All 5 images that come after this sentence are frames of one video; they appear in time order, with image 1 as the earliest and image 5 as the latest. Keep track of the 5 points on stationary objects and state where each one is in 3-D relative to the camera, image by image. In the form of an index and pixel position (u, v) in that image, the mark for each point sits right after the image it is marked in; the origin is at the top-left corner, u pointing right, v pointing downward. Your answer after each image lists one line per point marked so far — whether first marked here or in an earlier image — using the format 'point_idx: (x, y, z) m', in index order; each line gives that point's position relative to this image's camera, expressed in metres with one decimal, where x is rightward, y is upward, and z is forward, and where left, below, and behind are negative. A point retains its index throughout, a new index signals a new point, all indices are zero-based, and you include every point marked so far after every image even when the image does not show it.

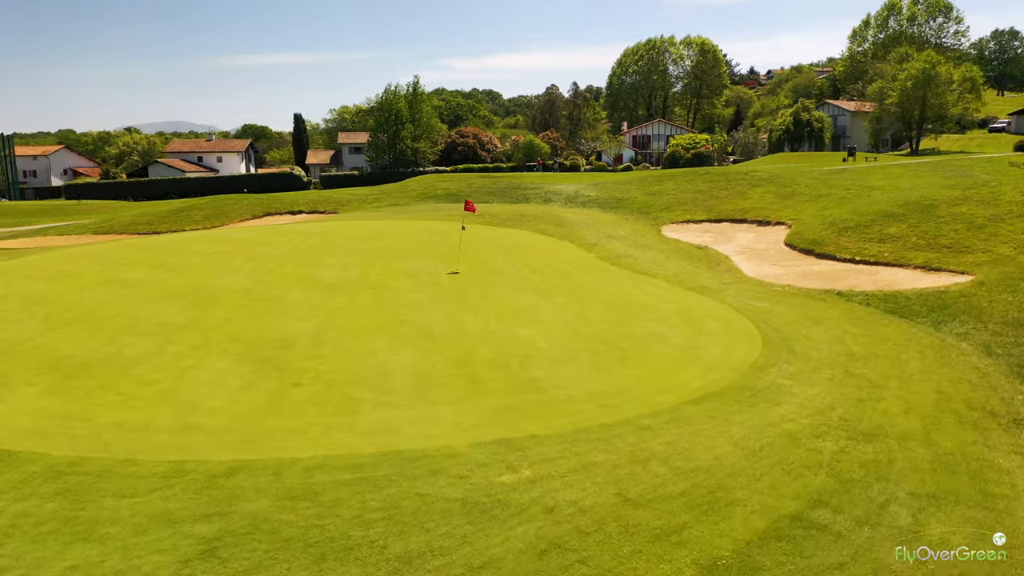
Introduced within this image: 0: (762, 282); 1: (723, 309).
0: (+5.0, +0.1, +16.3) m
1: (+3.4, -0.4, +13.1) m
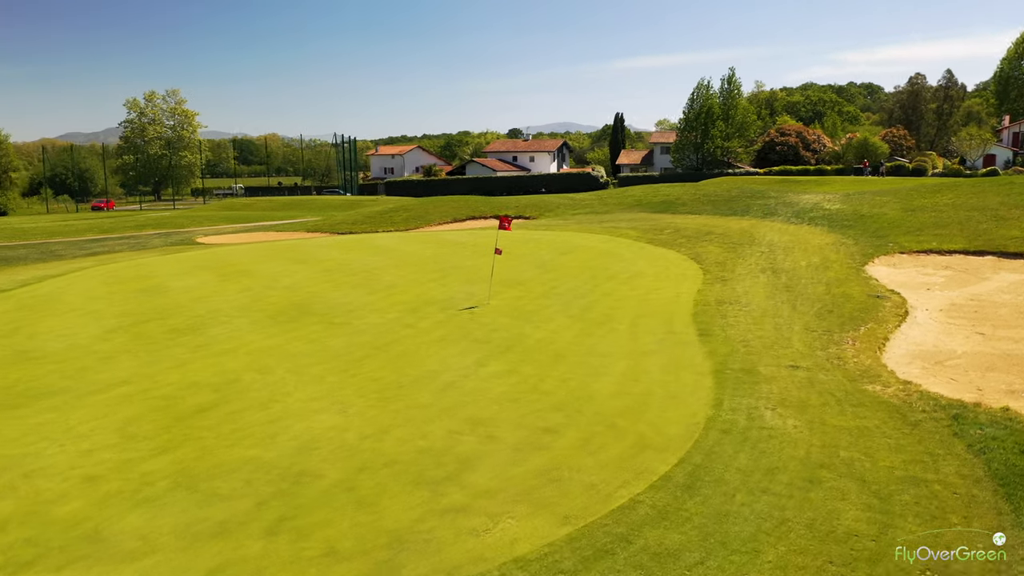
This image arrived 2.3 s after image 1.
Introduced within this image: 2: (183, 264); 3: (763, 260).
0: (+4.5, -1.0, +10.0) m
1: (+1.7, -1.3, +7.8) m
2: (-8.0, +0.6, +19.7) m
3: (+5.6, +0.6, +18.3) m
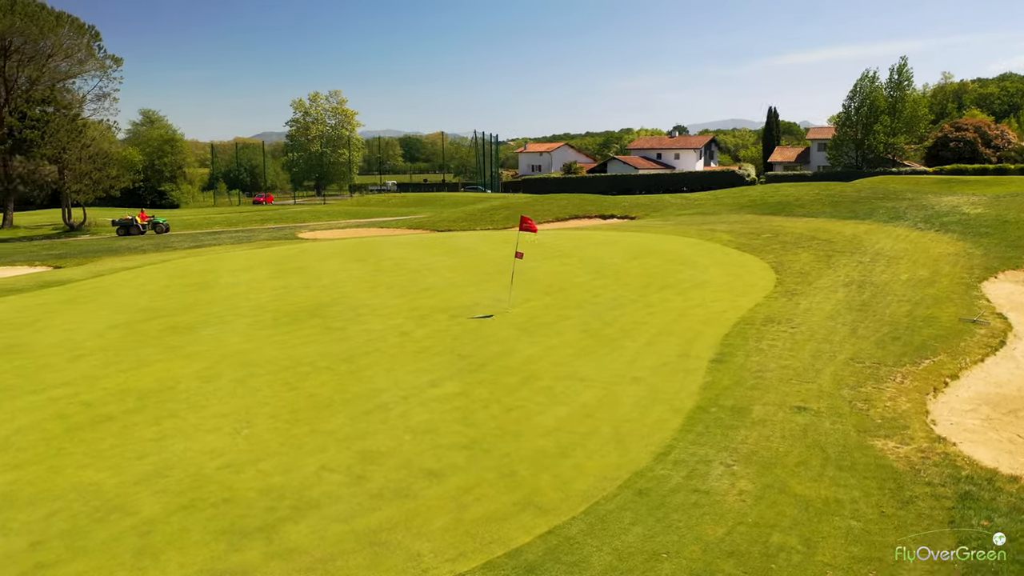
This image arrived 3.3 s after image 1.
0: (+3.9, -1.2, +7.9) m
1: (+0.7, -1.5, +6.3) m
2: (-6.4, +0.7, +19.9) m
3: (+6.7, +0.3, +15.8) m
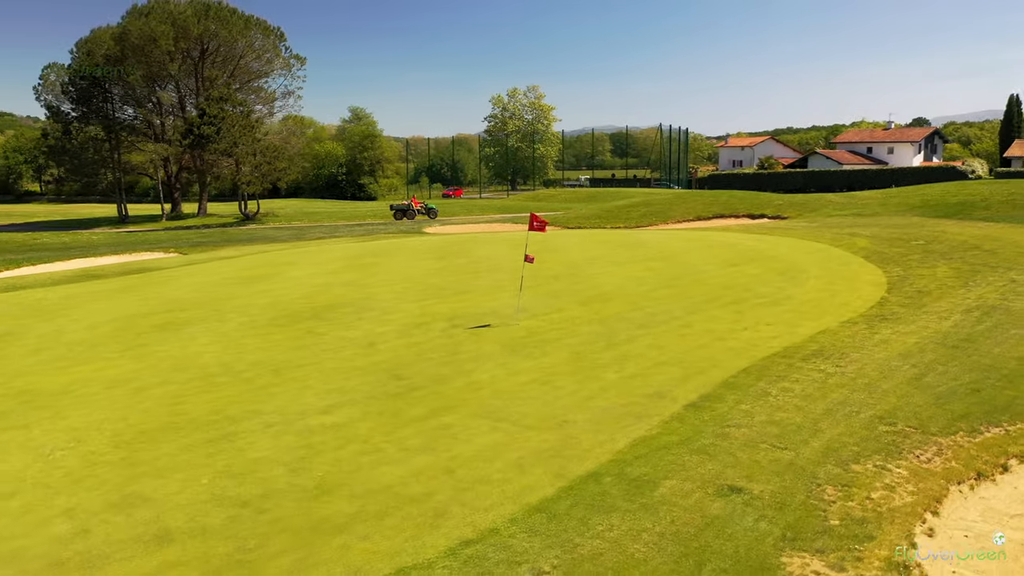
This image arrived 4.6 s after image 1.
0: (+2.6, -1.5, +5.4) m
1: (-0.9, -1.6, +4.7) m
2: (-4.2, +0.8, +19.5) m
3: (+7.4, -0.1, +12.3) m
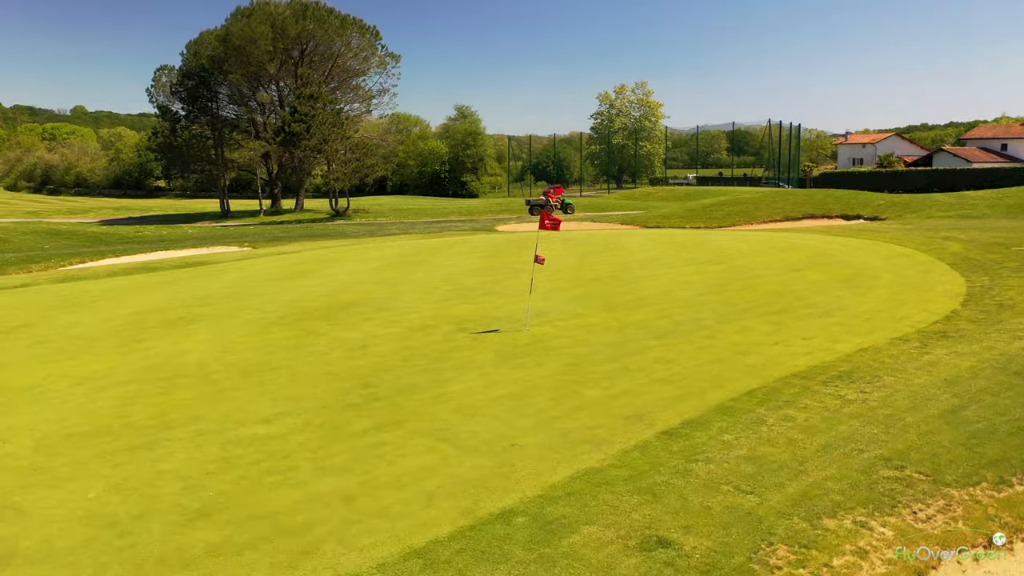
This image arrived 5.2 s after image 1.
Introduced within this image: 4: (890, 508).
0: (+1.9, -1.6, +4.3) m
1: (-1.7, -1.6, +4.1) m
2: (-2.9, +0.9, +19.2) m
3: (+7.6, -0.3, +10.5) m
4: (+2.6, -1.4, +5.2) m
